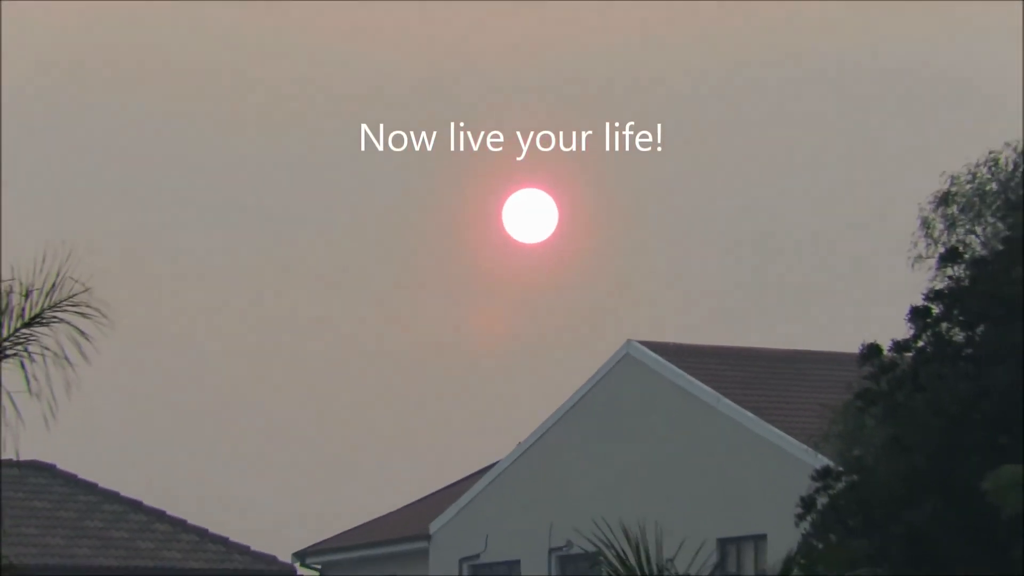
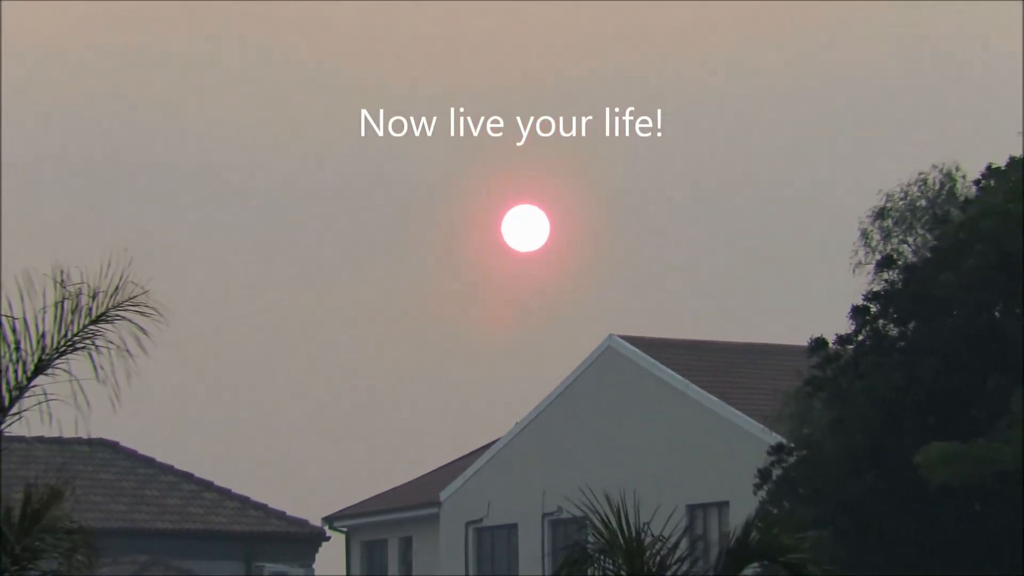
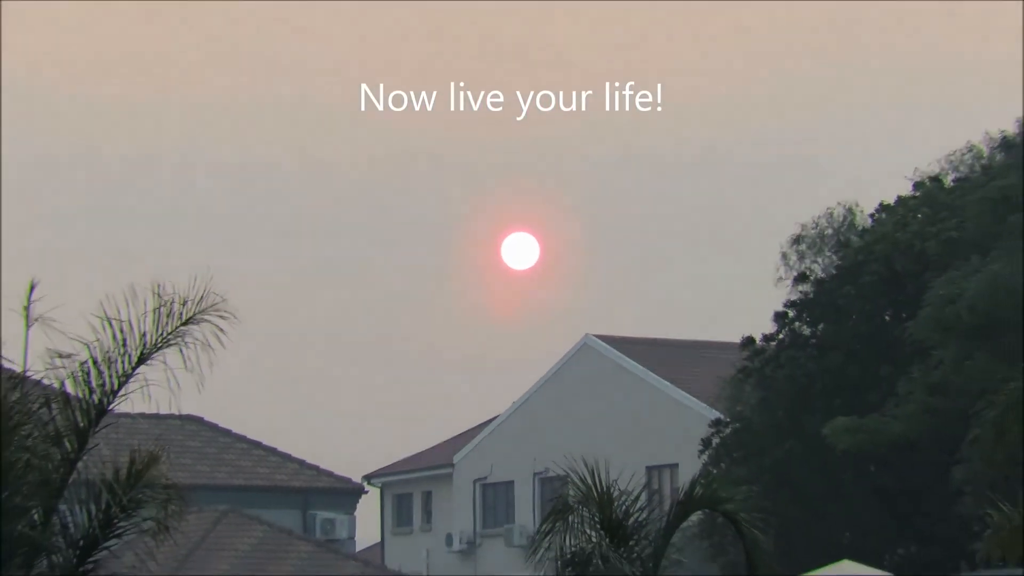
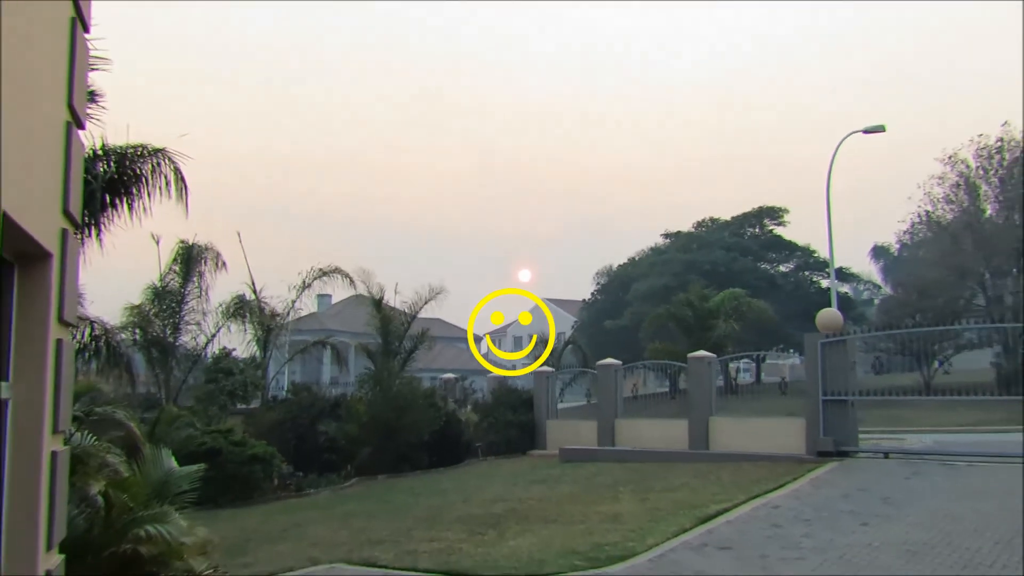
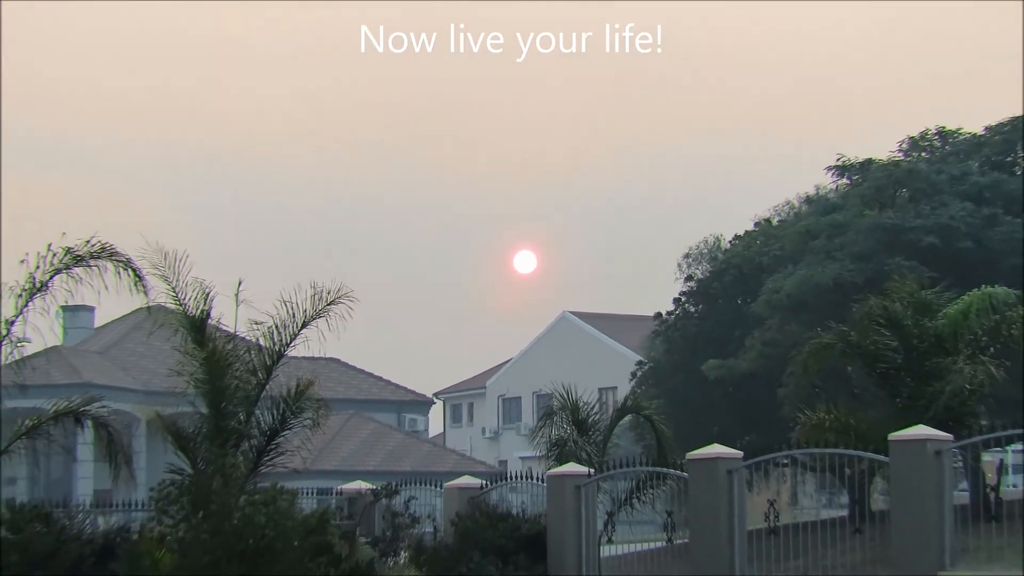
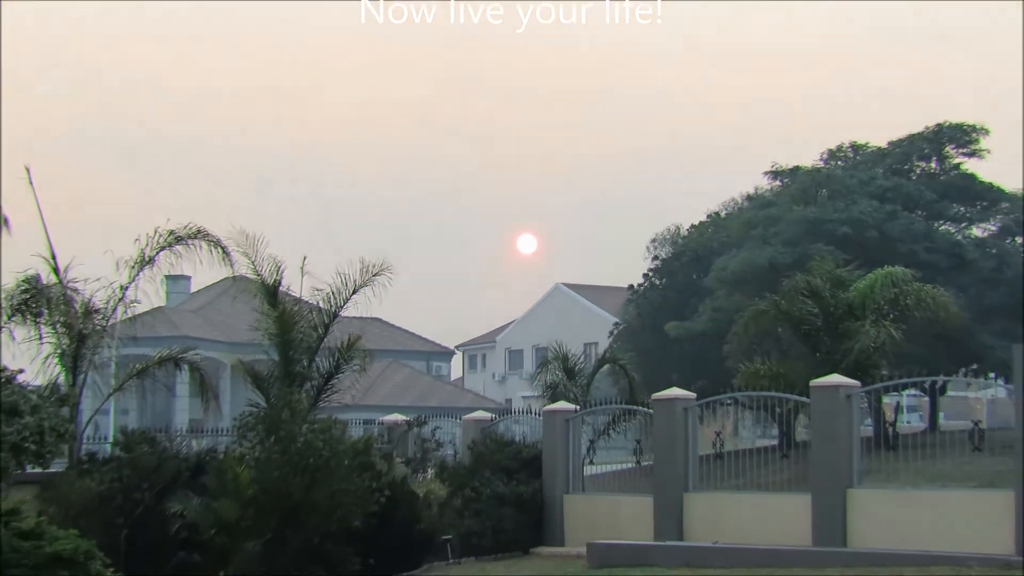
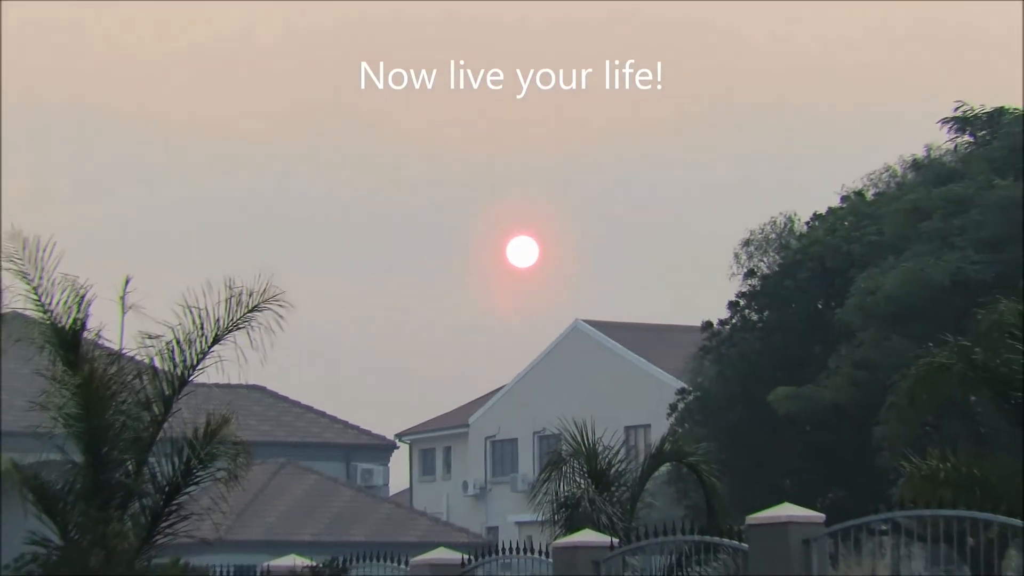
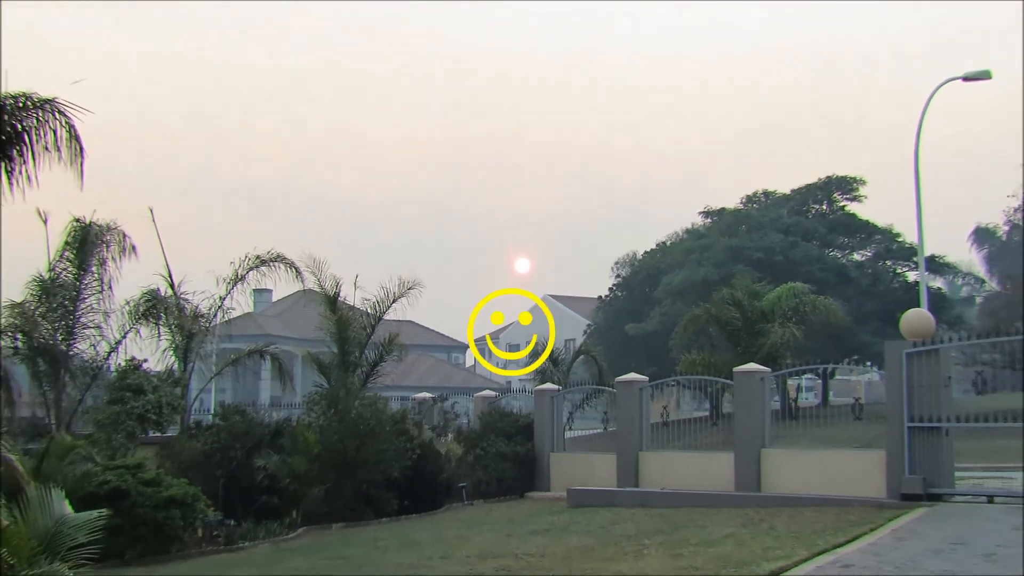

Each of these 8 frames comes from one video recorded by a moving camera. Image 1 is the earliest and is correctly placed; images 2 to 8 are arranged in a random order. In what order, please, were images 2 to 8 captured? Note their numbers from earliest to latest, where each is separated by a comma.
2, 3, 7, 5, 6, 8, 4
